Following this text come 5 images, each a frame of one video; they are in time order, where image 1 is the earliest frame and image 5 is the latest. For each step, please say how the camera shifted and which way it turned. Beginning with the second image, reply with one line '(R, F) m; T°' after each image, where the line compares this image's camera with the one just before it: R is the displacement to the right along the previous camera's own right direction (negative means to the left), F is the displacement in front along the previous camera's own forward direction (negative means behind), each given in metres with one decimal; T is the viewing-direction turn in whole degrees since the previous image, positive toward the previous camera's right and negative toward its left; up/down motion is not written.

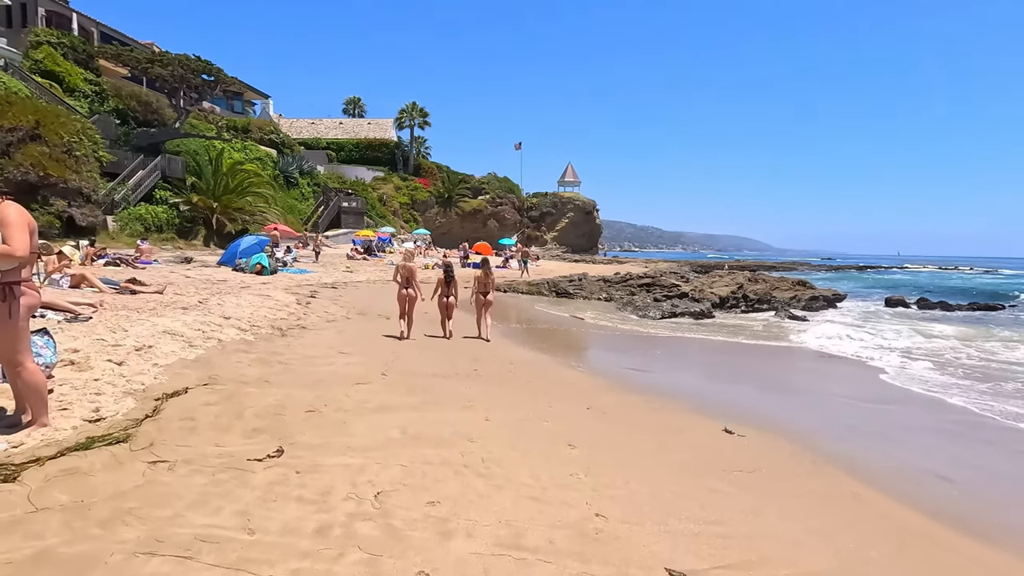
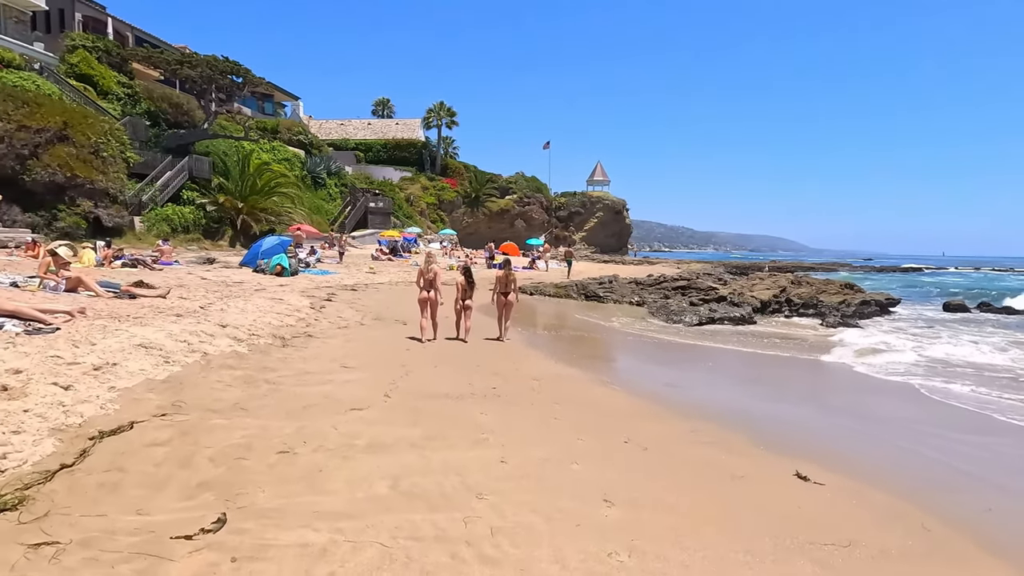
(0.0, +0.9) m; -3°
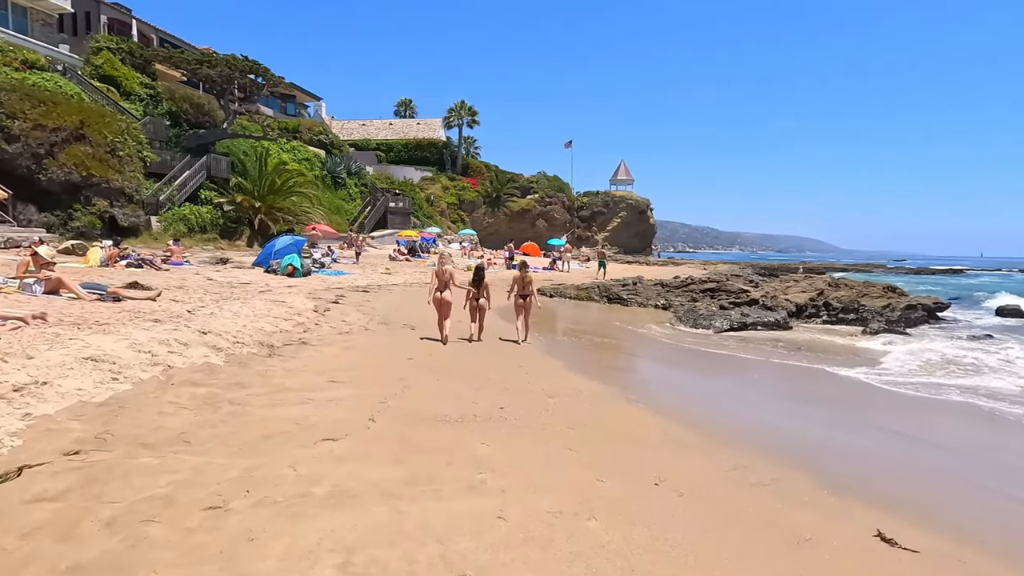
(+0.1, +0.8) m; -2°
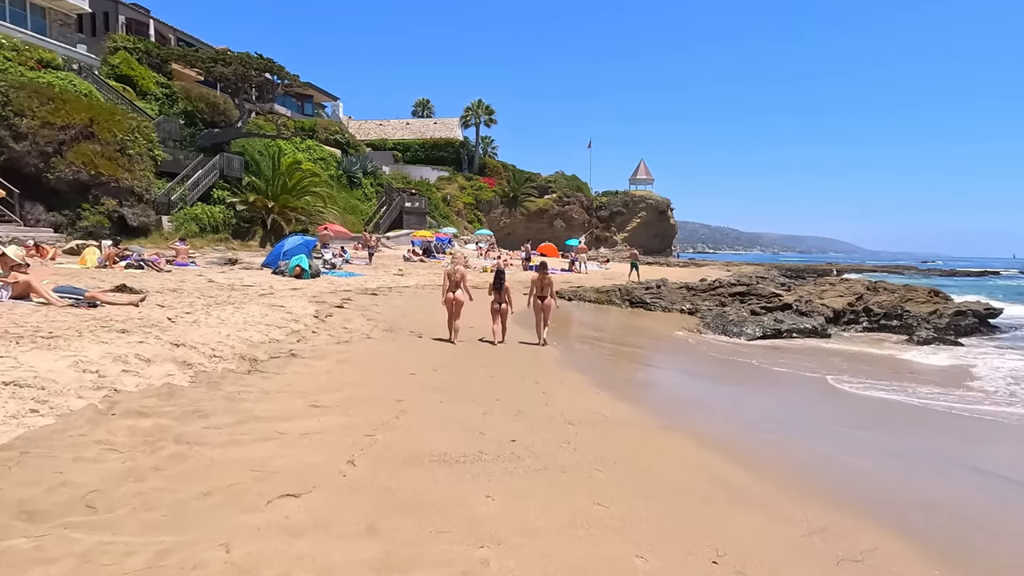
(0.0, +0.9) m; -2°
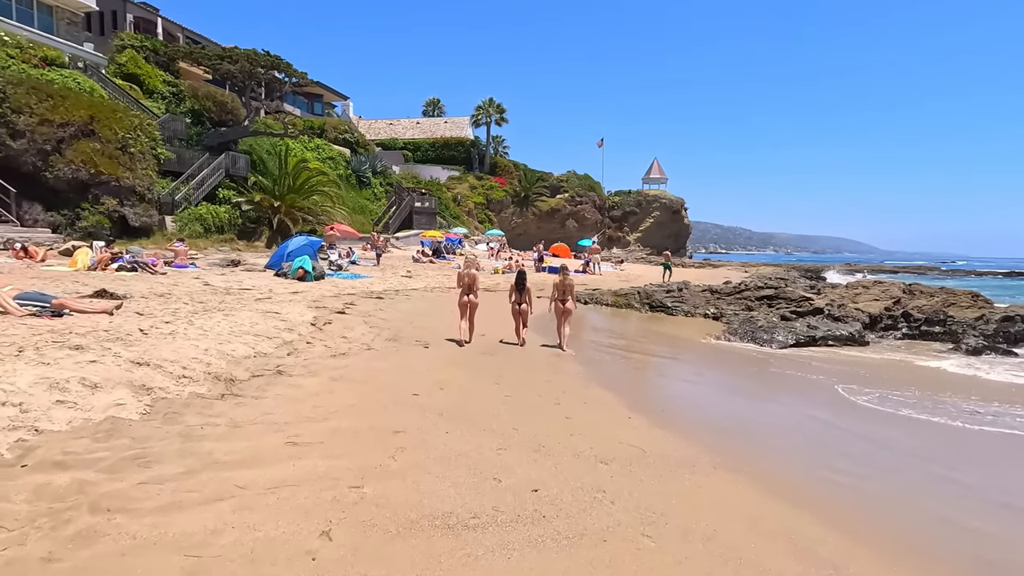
(-0.1, +0.9) m; -1°
